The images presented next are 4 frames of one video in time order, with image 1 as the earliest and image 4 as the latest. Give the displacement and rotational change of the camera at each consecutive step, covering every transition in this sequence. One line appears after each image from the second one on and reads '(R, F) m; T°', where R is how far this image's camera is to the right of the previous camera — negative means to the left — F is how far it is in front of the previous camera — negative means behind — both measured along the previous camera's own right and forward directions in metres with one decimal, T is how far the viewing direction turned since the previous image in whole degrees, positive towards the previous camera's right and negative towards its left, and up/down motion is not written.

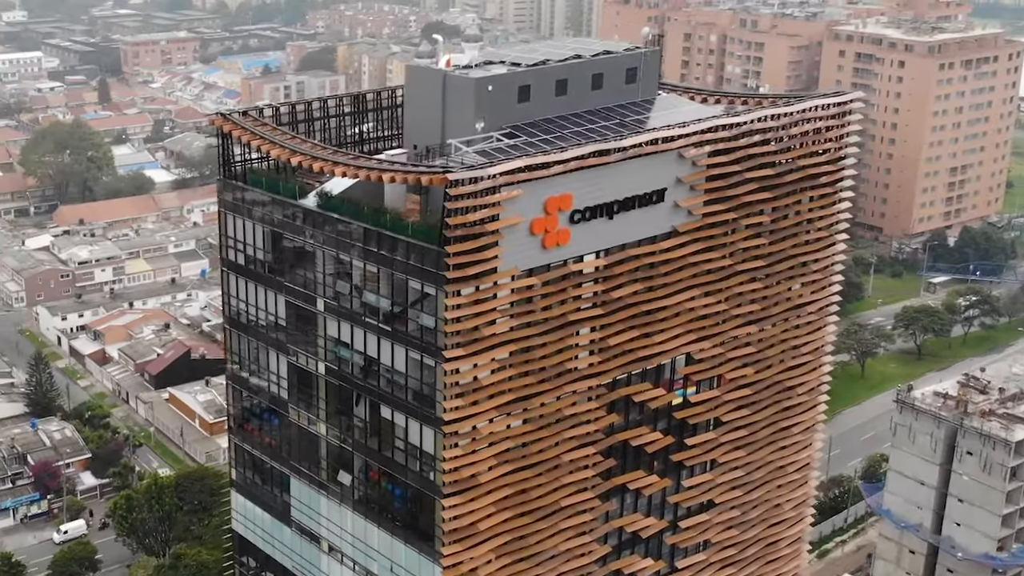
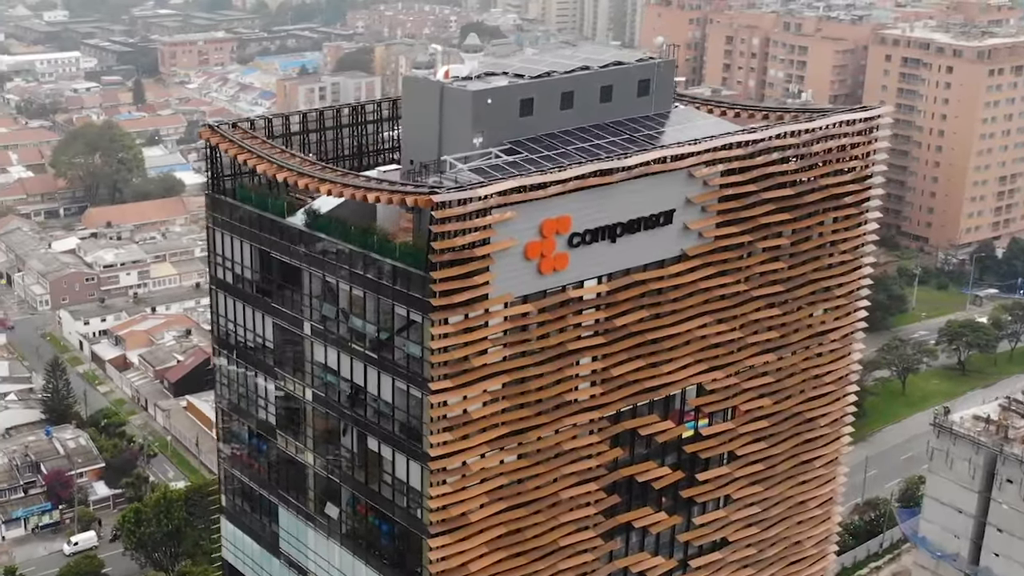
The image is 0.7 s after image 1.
(+1.2, +1.8) m; -2°
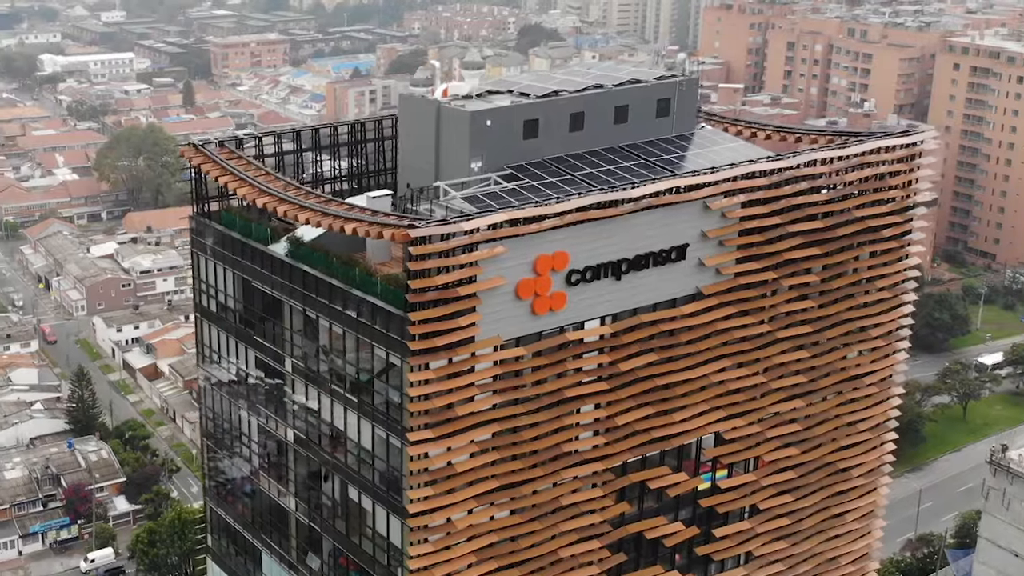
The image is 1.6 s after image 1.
(+1.5, +2.4) m; -3°
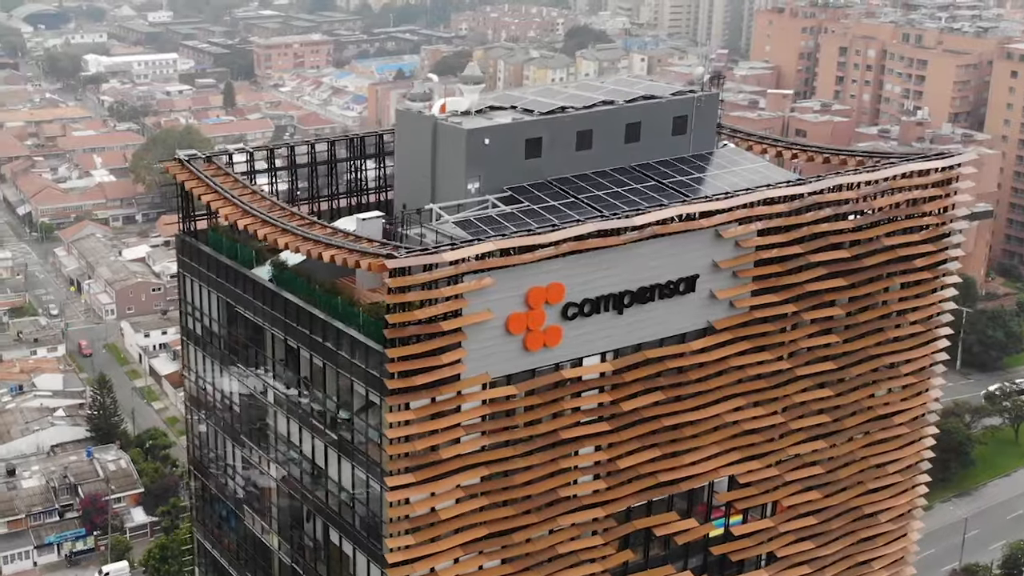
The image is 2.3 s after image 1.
(+1.1, +1.8) m; -2°
